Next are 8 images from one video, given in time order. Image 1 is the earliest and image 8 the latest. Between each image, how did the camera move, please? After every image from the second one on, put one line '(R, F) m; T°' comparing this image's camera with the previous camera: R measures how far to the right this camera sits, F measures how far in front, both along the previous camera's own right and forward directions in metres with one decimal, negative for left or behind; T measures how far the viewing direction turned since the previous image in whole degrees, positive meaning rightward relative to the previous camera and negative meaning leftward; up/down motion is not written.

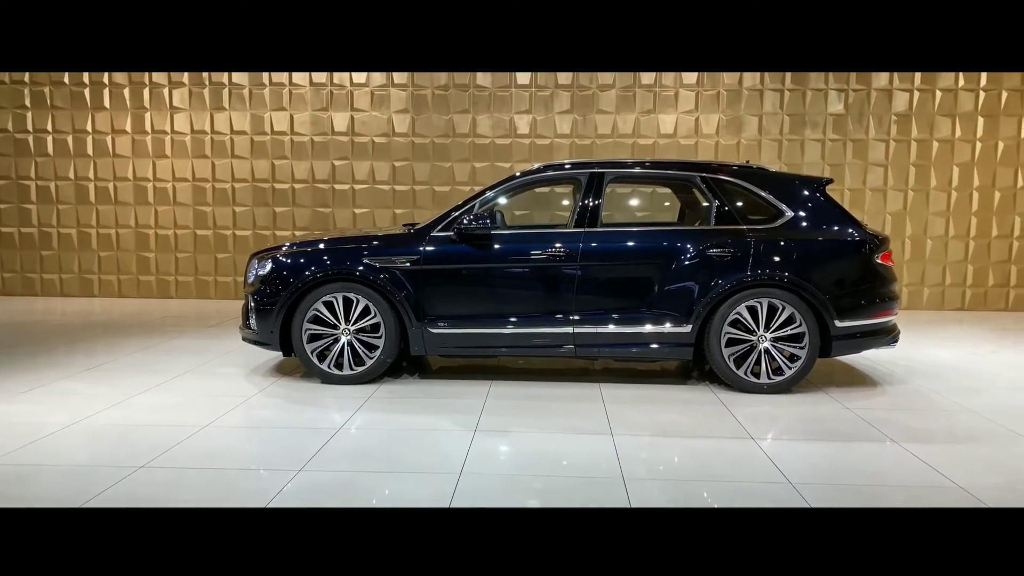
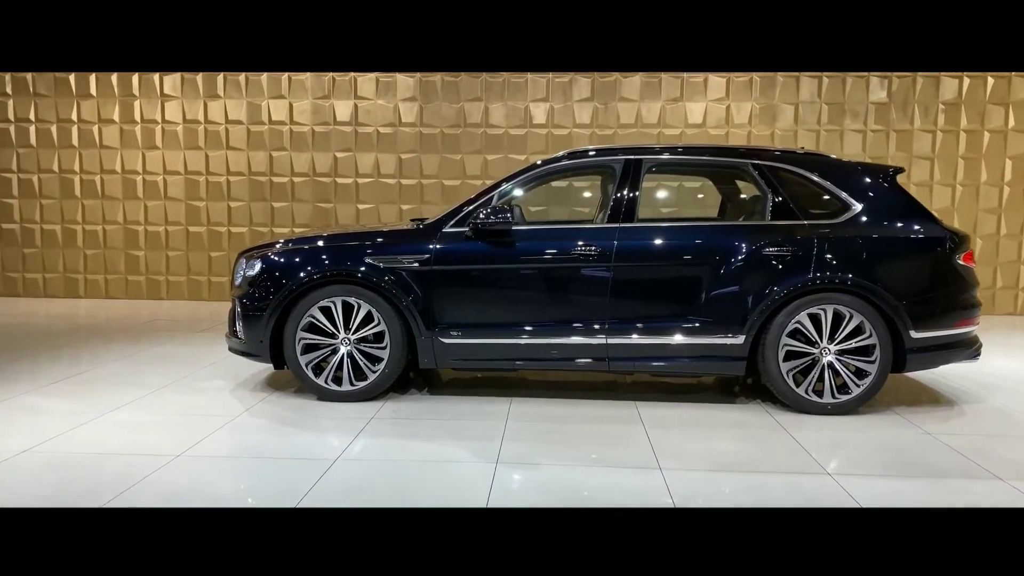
(-0.1, +0.6) m; 0°
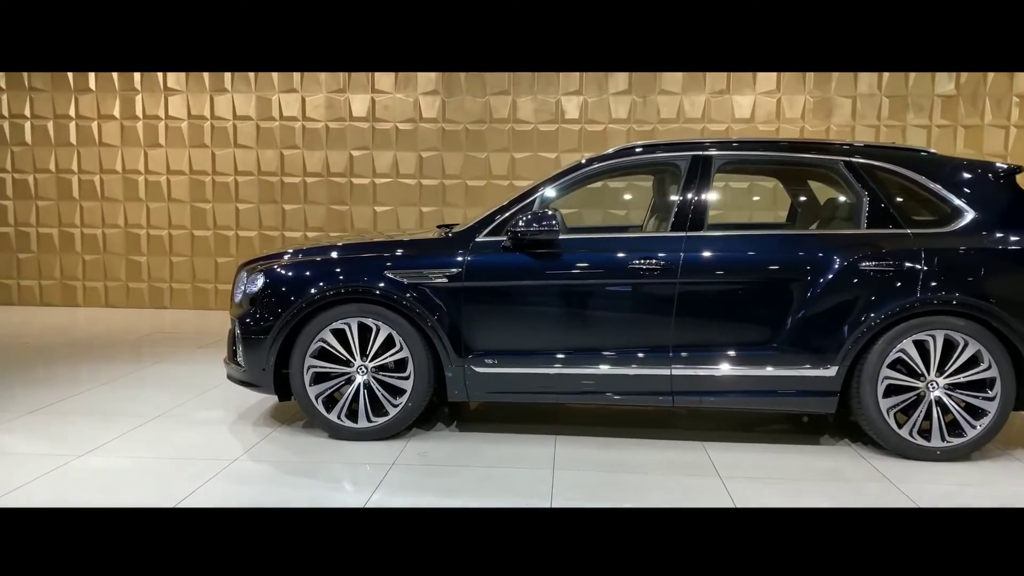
(-0.1, +0.6) m; -1°
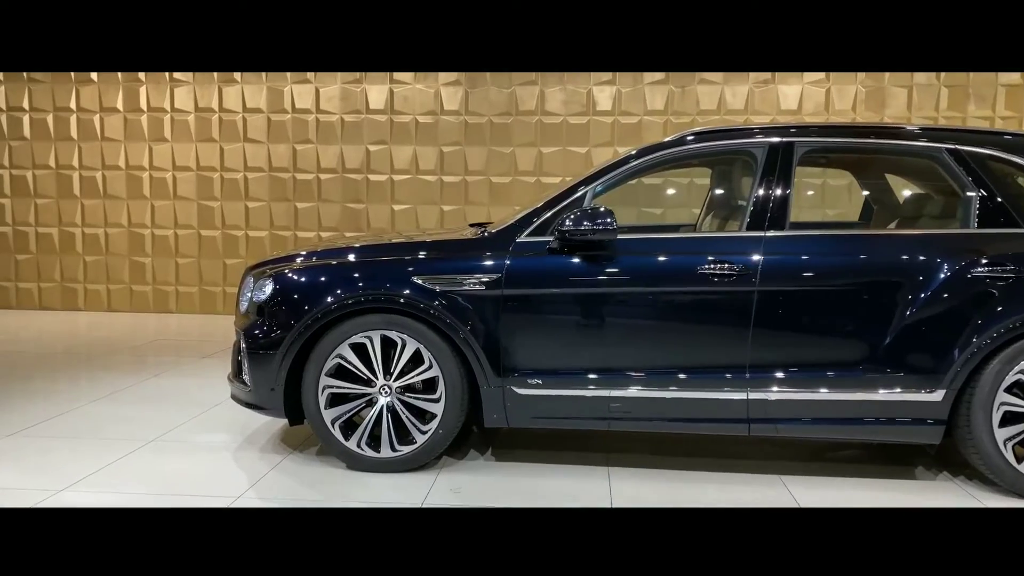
(-0.1, +0.5) m; -1°
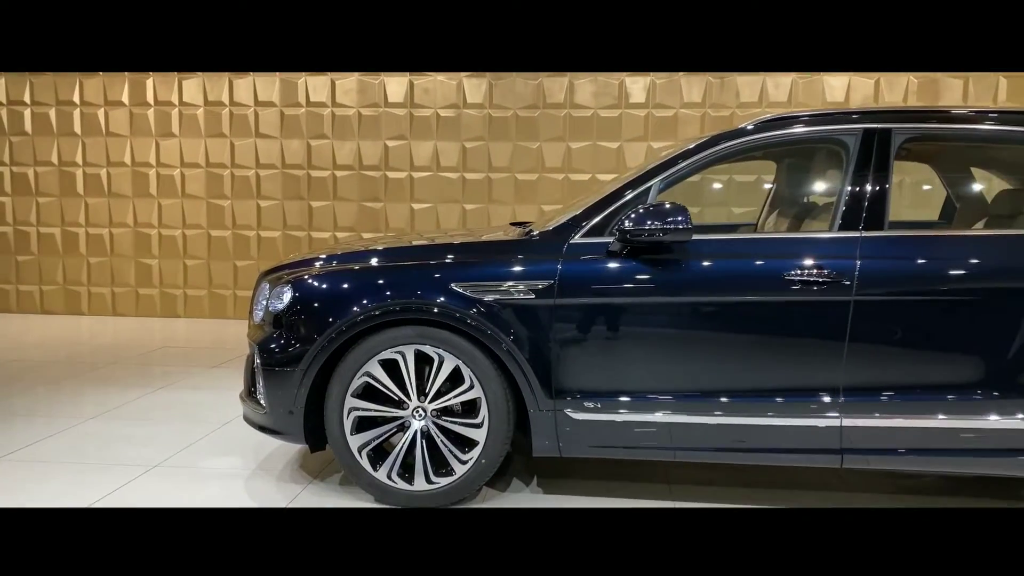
(-0.1, +0.4) m; -1°
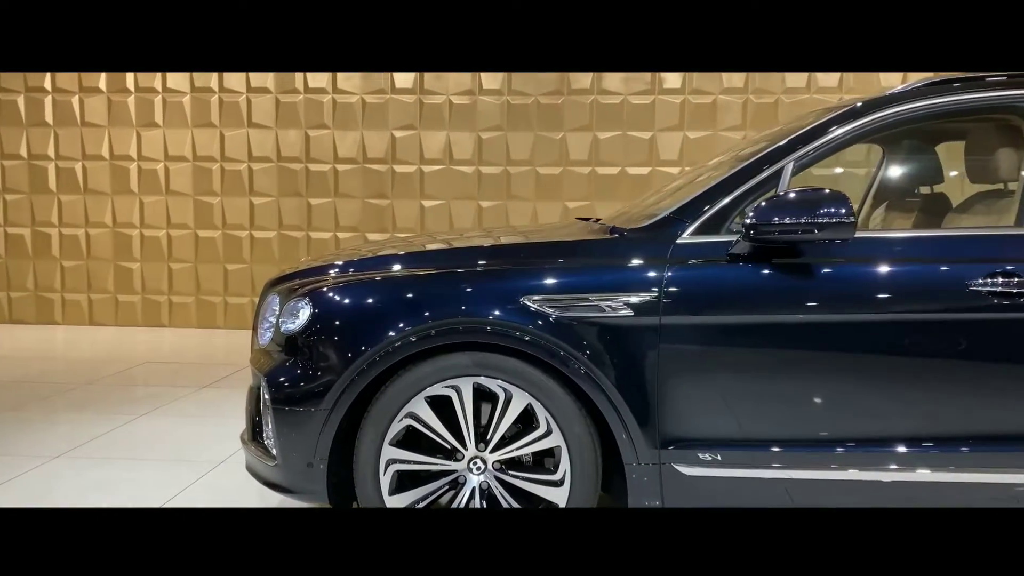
(-0.3, +0.6) m; +1°
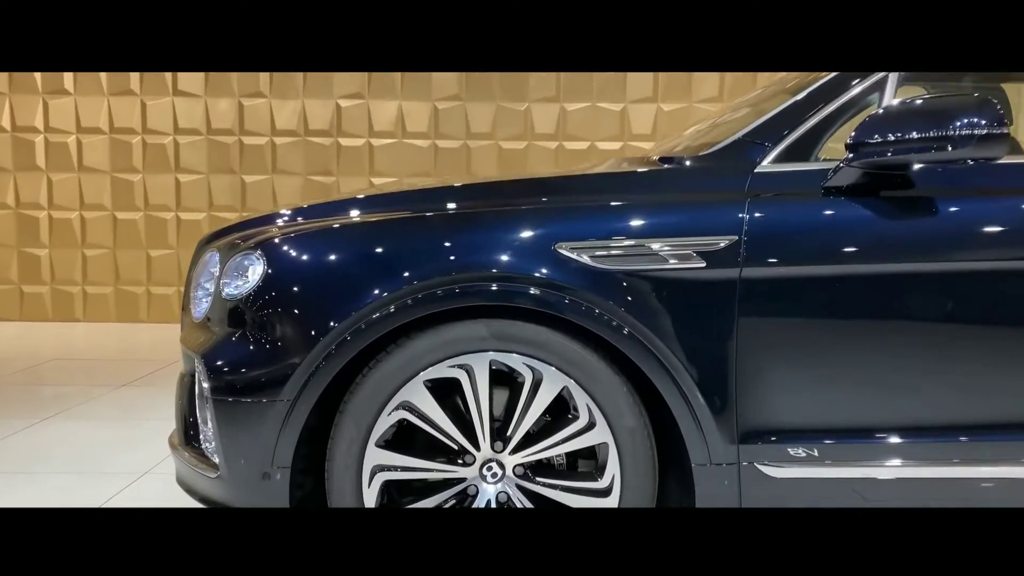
(-0.2, +0.5) m; +5°
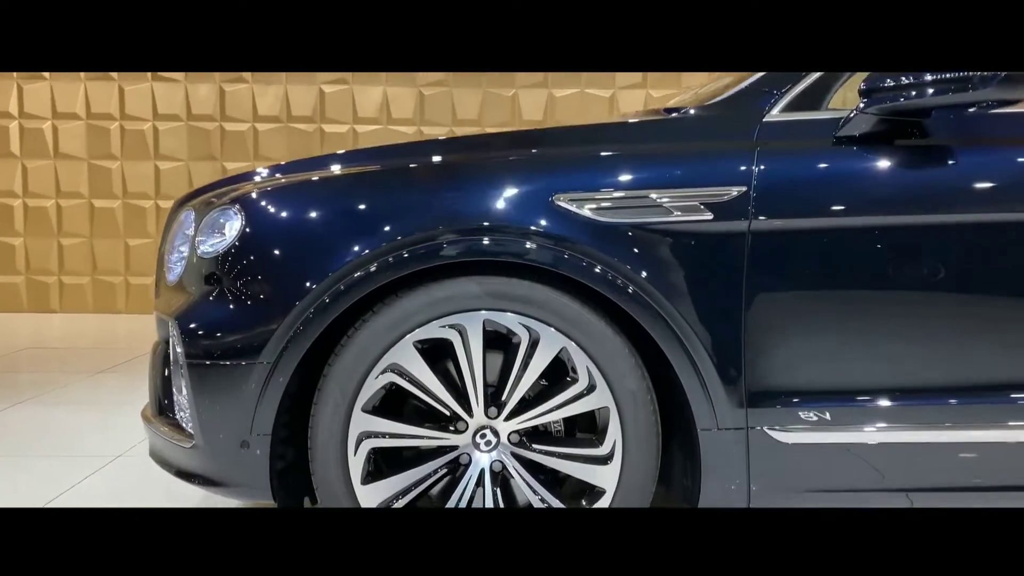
(0.0, +0.1) m; +1°
